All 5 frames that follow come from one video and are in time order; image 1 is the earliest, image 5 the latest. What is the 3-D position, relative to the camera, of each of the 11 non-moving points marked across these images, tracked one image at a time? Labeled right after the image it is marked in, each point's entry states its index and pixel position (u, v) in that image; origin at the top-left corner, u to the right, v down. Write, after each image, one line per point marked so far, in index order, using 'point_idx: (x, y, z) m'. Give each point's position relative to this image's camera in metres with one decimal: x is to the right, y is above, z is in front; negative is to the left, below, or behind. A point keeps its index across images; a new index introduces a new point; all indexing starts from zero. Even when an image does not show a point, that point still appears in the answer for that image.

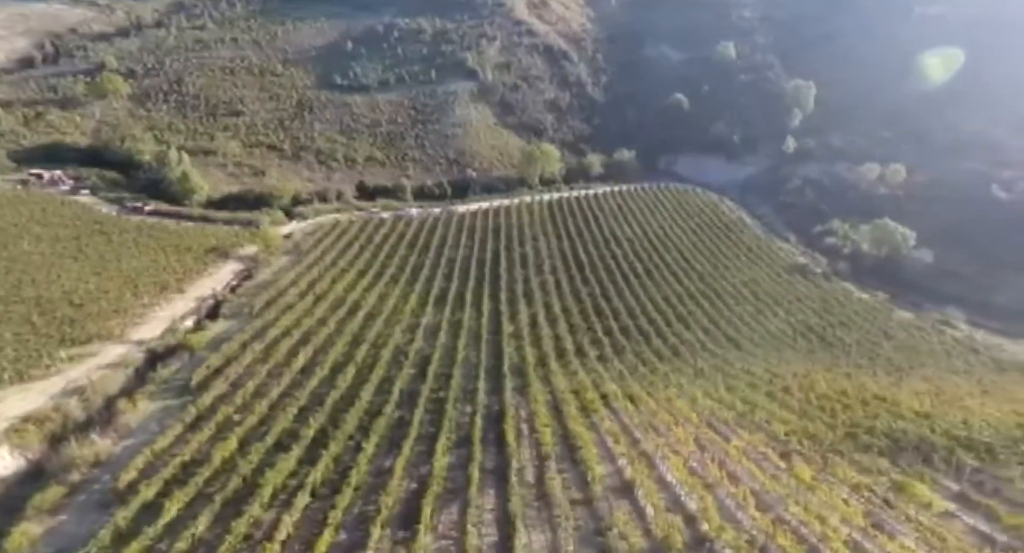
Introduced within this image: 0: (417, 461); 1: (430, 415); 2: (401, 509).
0: (-3.1, -5.7, +15.8) m
1: (-3.1, -5.2, +19.1) m
2: (-2.9, -6.1, +13.1) m
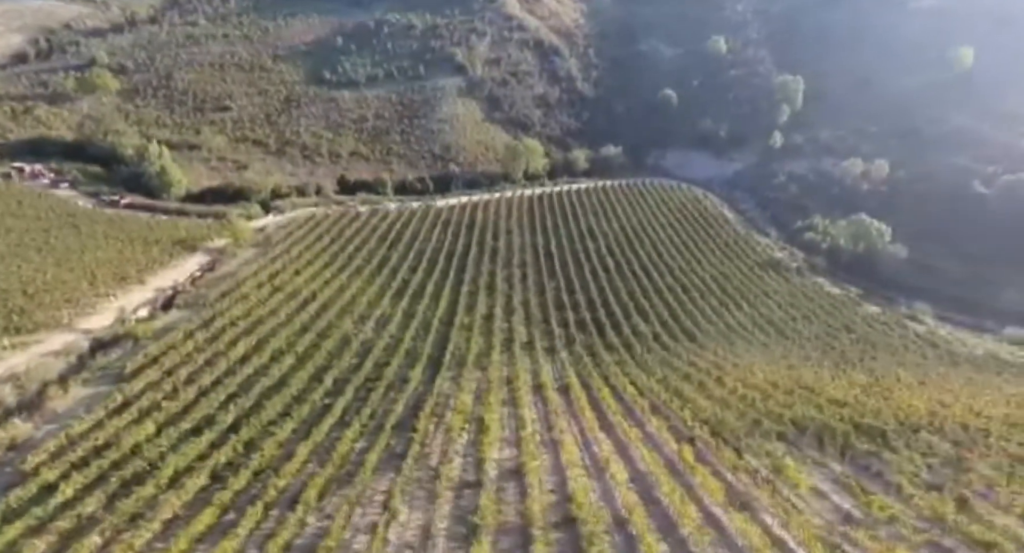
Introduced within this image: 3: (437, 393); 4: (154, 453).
0: (-5.9, -5.3, +15.9) m
1: (-6.0, -4.8, +19.2) m
2: (-5.8, -5.7, +13.3) m
3: (-3.0, -4.6, +19.8) m
4: (-10.7, -5.3, +14.9) m
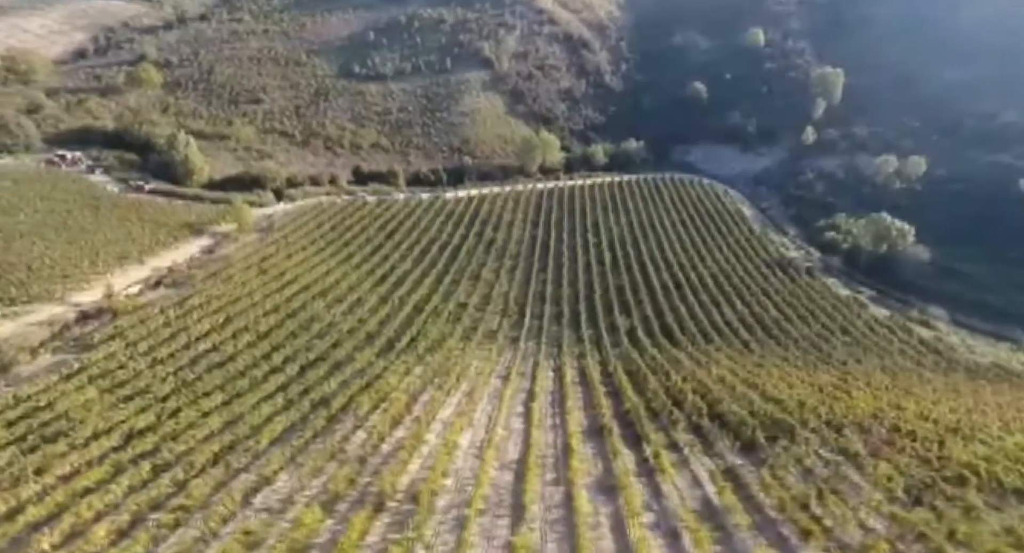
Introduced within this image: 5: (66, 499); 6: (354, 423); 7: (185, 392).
0: (-8.8, -4.6, +16.4) m
1: (-8.5, -4.0, +19.7) m
2: (-8.8, -4.9, +13.8) m
3: (-5.5, -3.9, +20.1) m
4: (-13.6, -4.4, +15.8) m
5: (-10.1, -5.0, +11.2) m
6: (-4.9, -4.6, +15.5) m
7: (-11.5, -4.1, +17.7) m
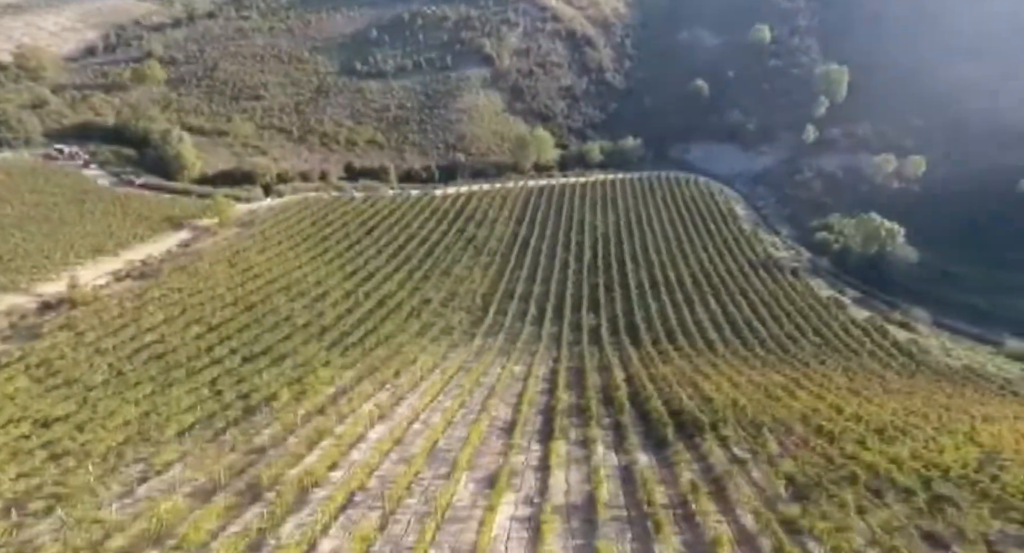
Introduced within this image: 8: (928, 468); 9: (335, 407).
0: (-11.3, -4.3, +16.5) m
1: (-11.0, -3.7, +19.8) m
2: (-11.5, -4.6, +13.8) m
3: (-8.0, -3.6, +20.0) m
4: (-16.2, -4.0, +16.0) m
5: (-12.8, -4.7, +11.3) m
6: (-7.5, -4.3, +15.5) m
7: (-14.1, -3.8, +17.8) m
8: (+10.4, -5.0, +12.6) m
9: (-5.7, -4.2, +15.9) m
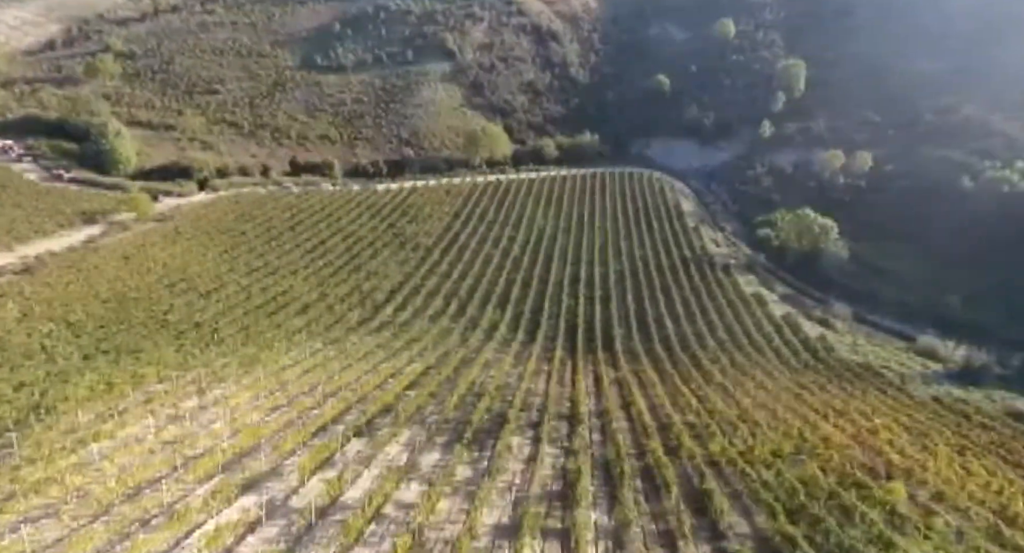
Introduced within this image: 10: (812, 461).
0: (-17.0, -4.0, +15.4) m
1: (-16.7, -3.4, +18.7) m
2: (-17.1, -4.4, +12.8) m
3: (-13.7, -3.3, +19.1) m
4: (-21.8, -3.8, +14.9) m
5: (-18.4, -4.5, +10.3) m
6: (-13.2, -4.1, +14.5) m
7: (-19.8, -3.5, +16.7) m
8: (+4.8, -4.7, +12.0) m
9: (-11.3, -3.9, +15.0) m
10: (+7.7, -4.7, +12.9) m
